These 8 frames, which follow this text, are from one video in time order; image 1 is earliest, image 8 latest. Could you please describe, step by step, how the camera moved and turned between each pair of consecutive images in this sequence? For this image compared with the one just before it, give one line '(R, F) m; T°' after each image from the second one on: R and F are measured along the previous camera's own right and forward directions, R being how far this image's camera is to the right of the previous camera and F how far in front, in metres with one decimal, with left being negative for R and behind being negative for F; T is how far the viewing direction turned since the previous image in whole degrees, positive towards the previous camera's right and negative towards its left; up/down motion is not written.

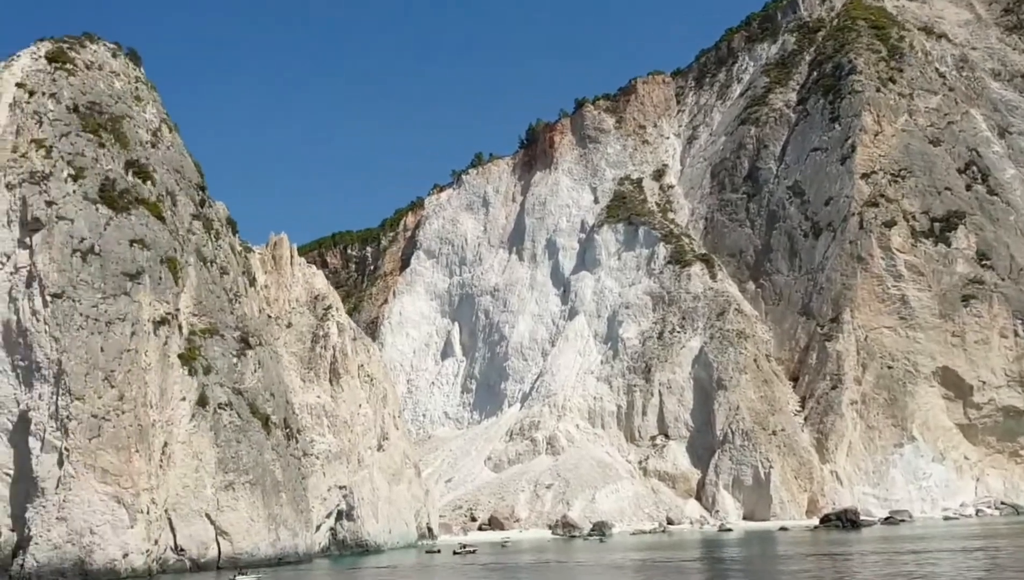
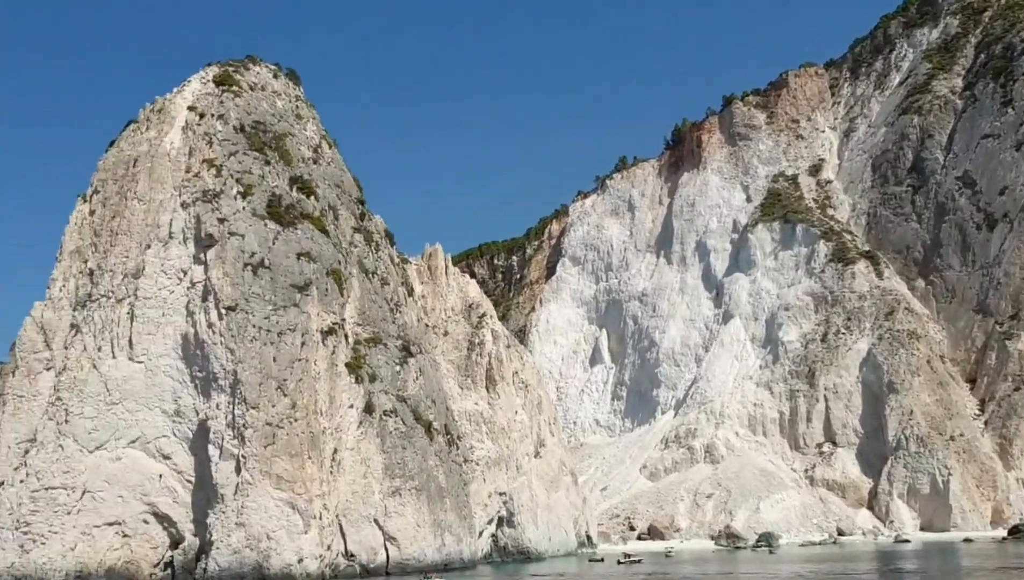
(-1.2, +0.5) m; -8°
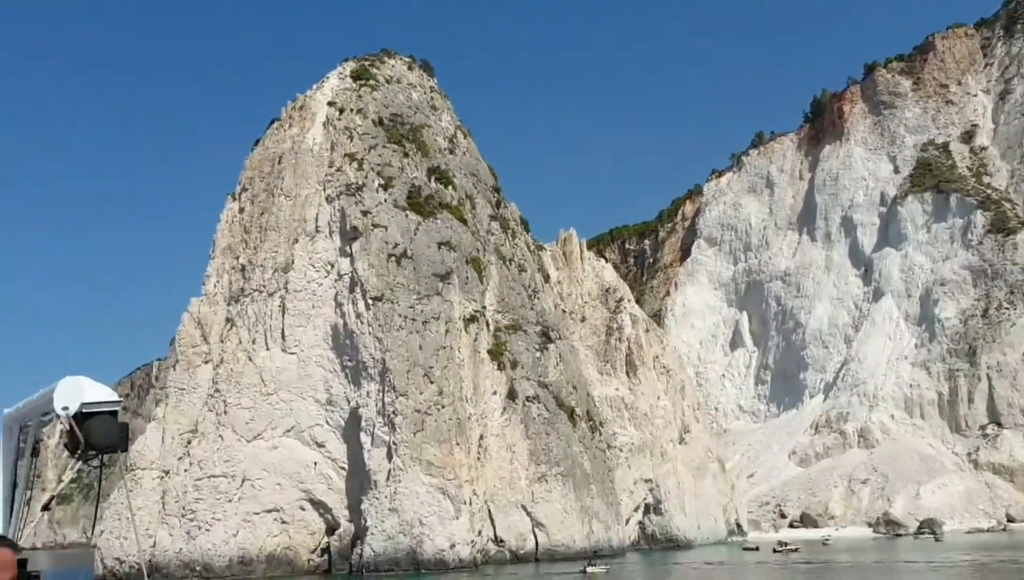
(-0.9, +0.4) m; -7°
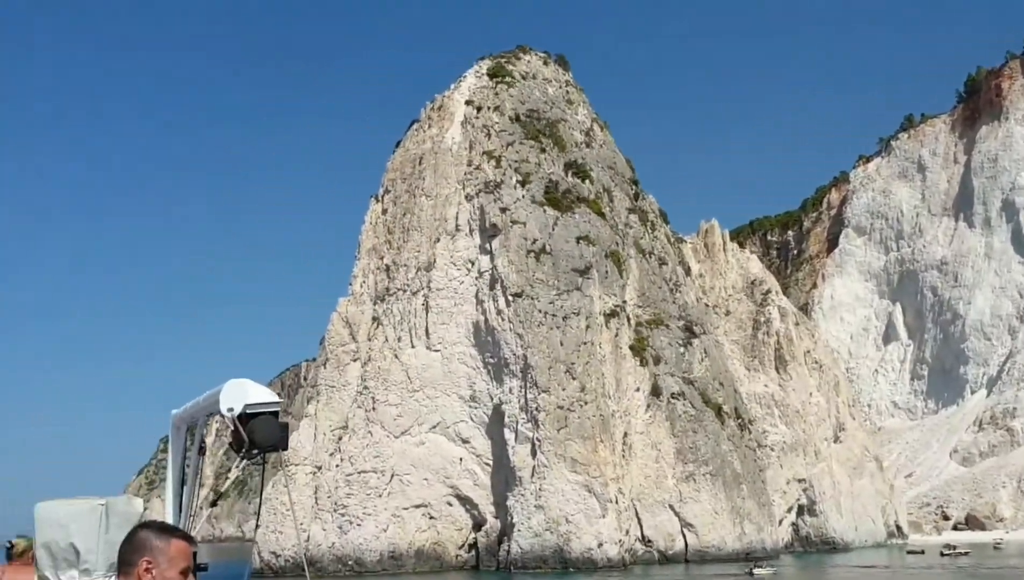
(-0.6, +0.4) m; -8°
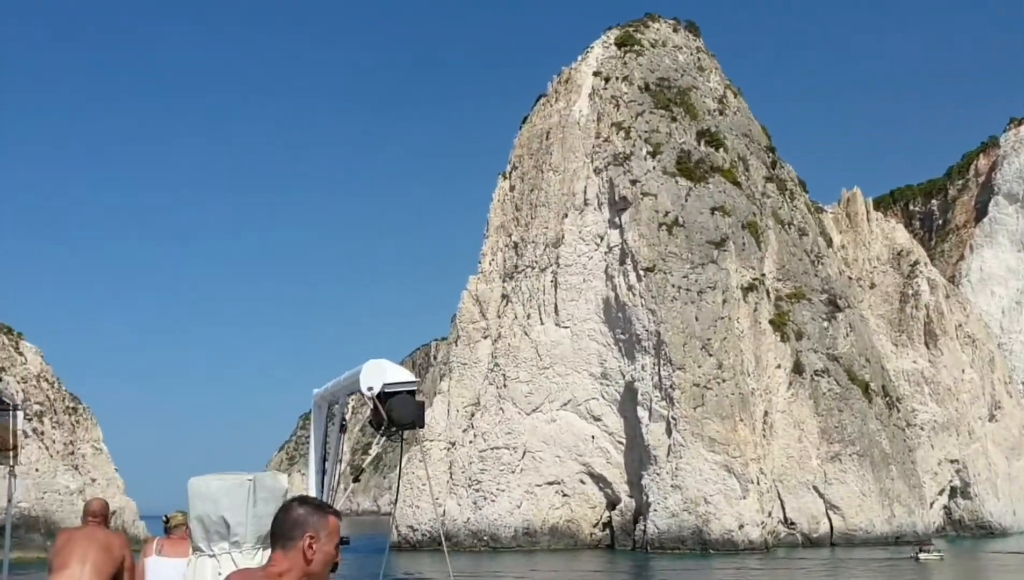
(-0.6, +0.7) m; -7°
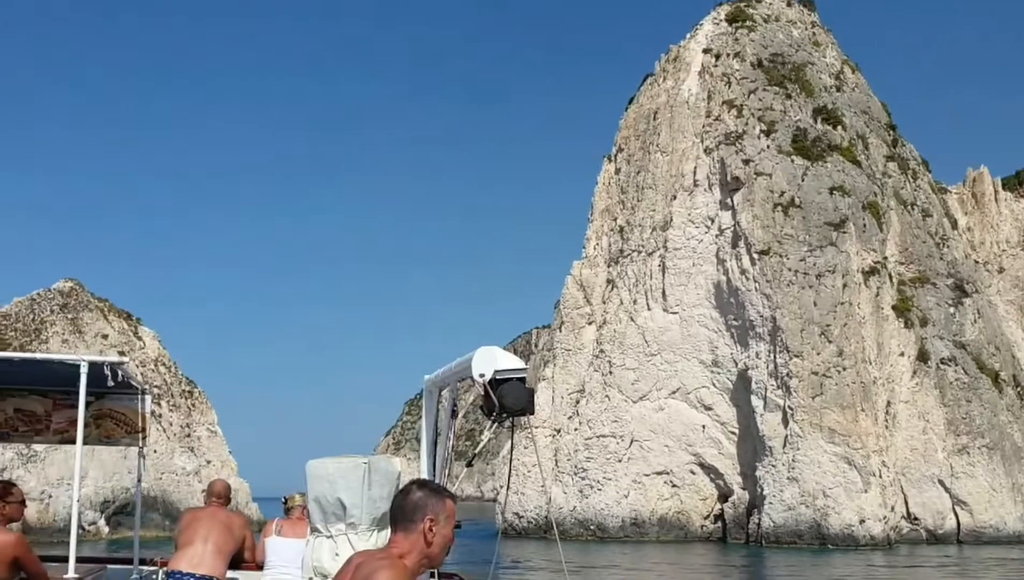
(-0.7, +0.8) m; -5°
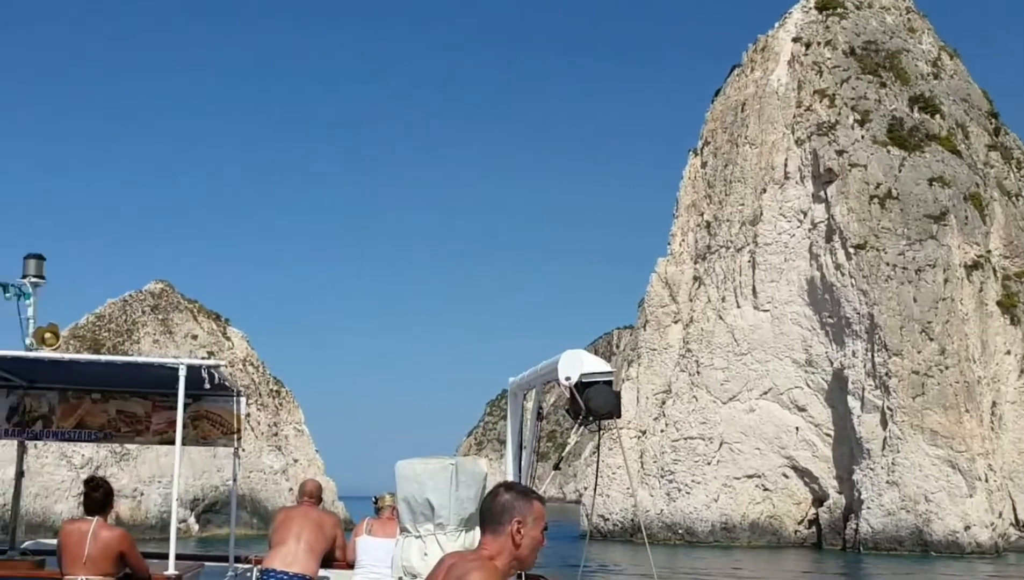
(-0.4, +0.6) m; -4°
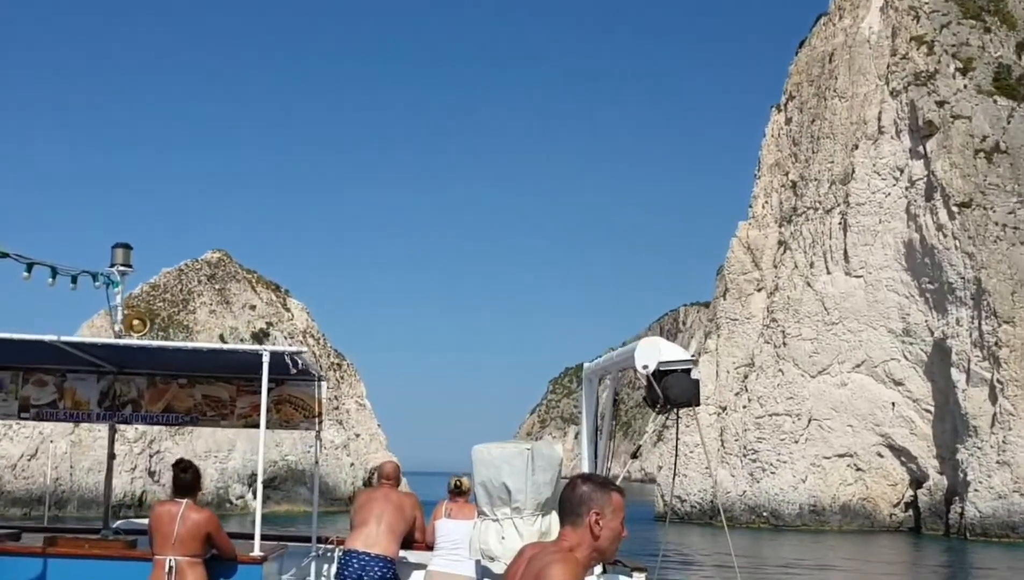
(-0.2, +2.2) m; -4°
